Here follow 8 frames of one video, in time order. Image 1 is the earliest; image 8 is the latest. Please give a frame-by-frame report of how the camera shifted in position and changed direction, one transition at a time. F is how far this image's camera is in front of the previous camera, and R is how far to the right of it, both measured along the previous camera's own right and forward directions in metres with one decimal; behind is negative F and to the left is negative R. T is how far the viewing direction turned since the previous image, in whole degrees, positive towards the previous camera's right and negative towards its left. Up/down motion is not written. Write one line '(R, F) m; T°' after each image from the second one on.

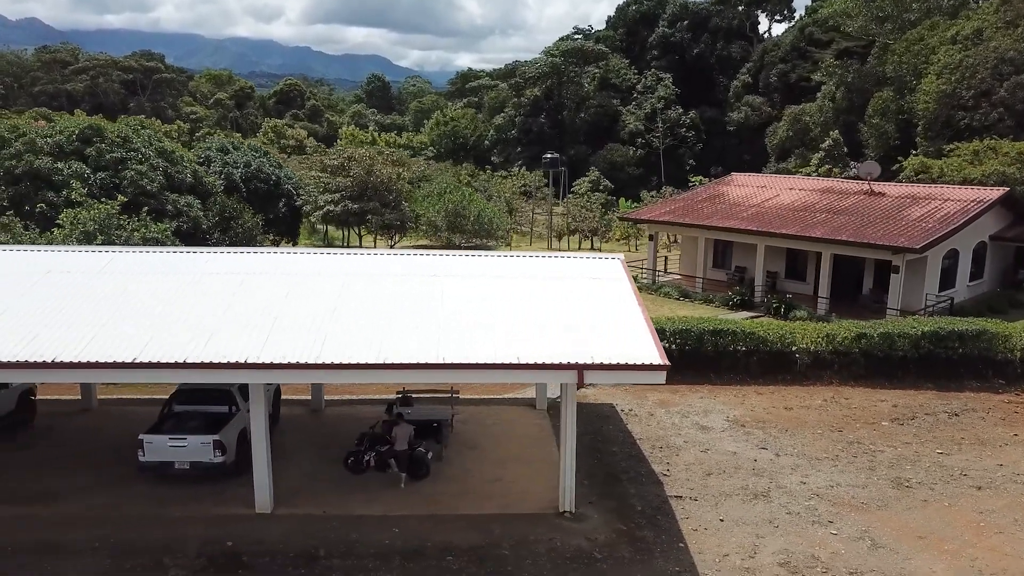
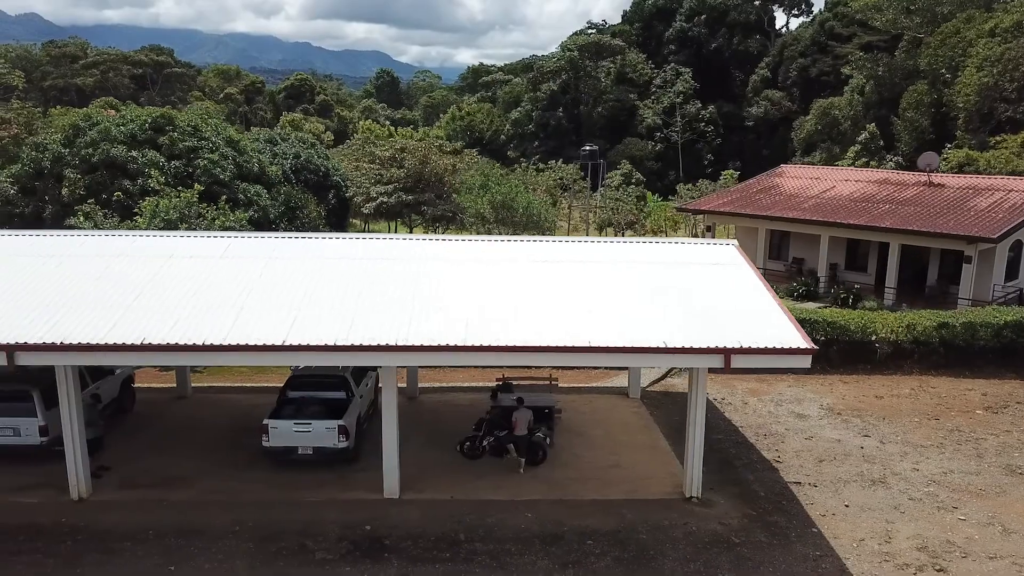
(-1.6, 0.0) m; 0°
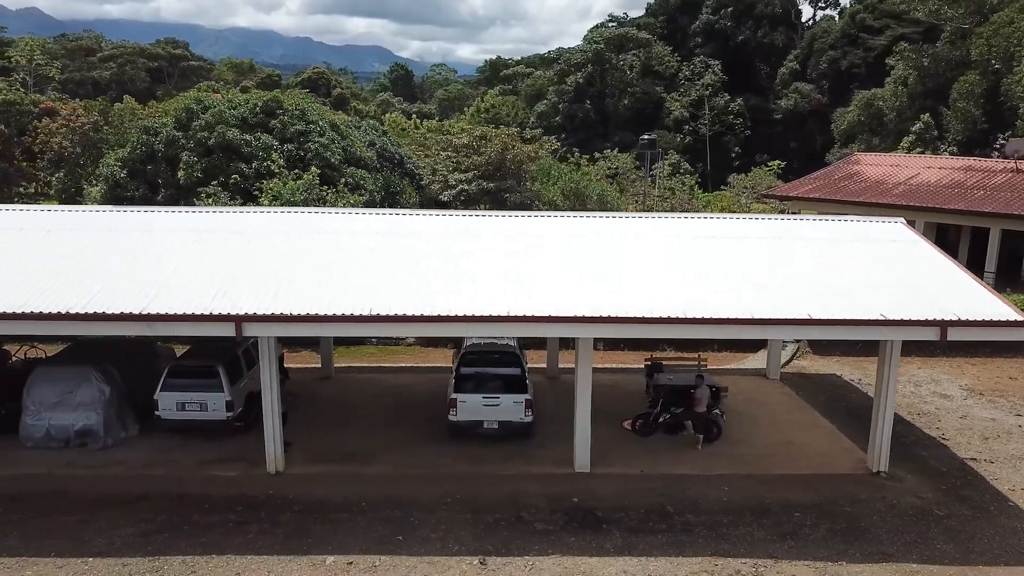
(-2.4, 0.0) m; 0°
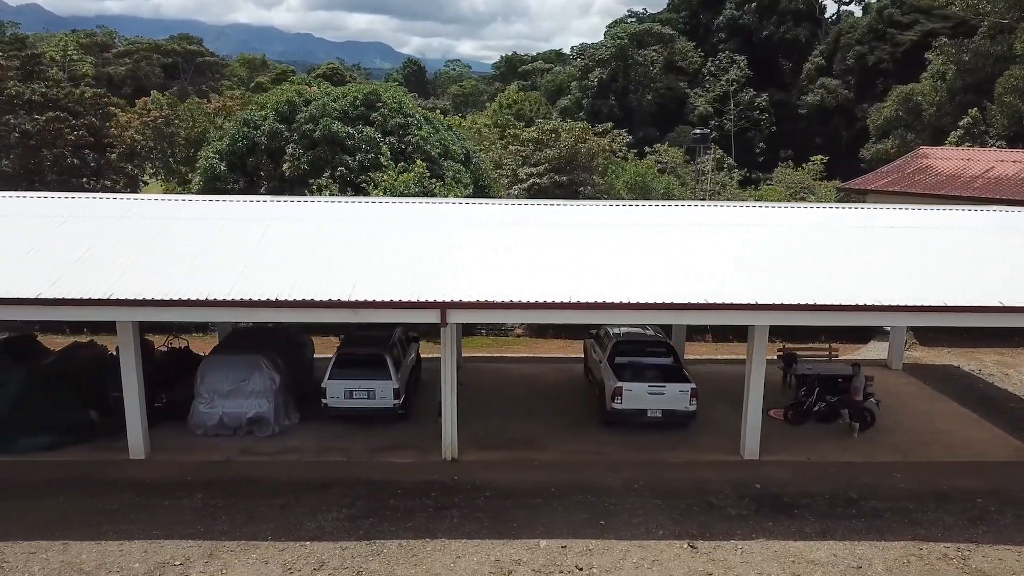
(-2.2, -0.1) m; 0°
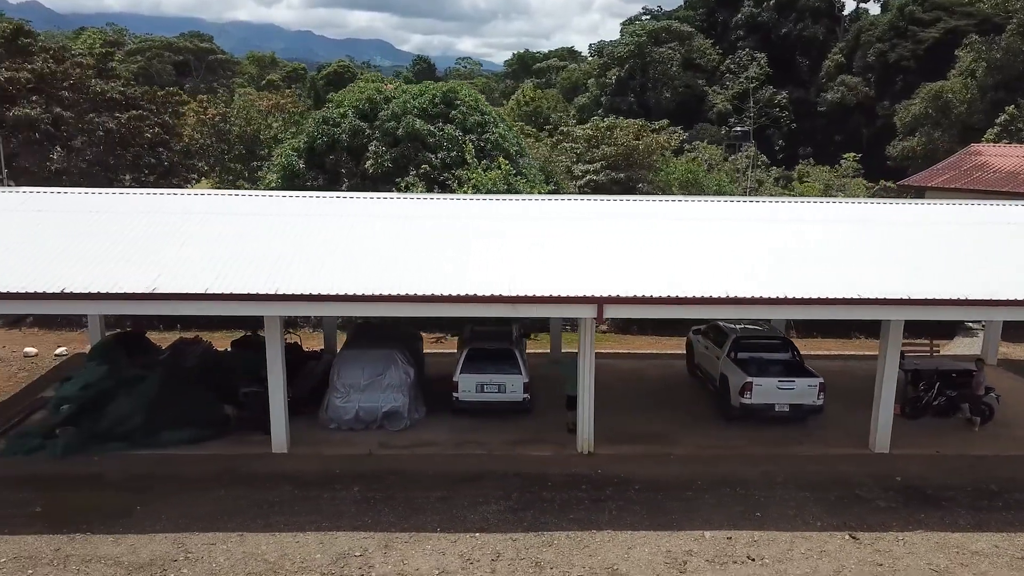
(-1.7, -0.1) m; 0°
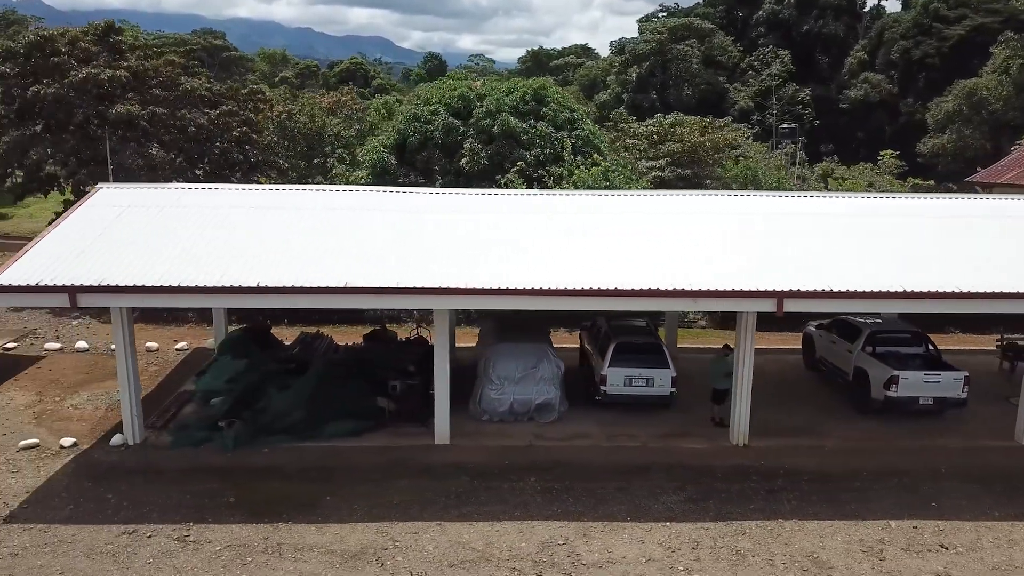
(-2.0, -0.2) m; 0°
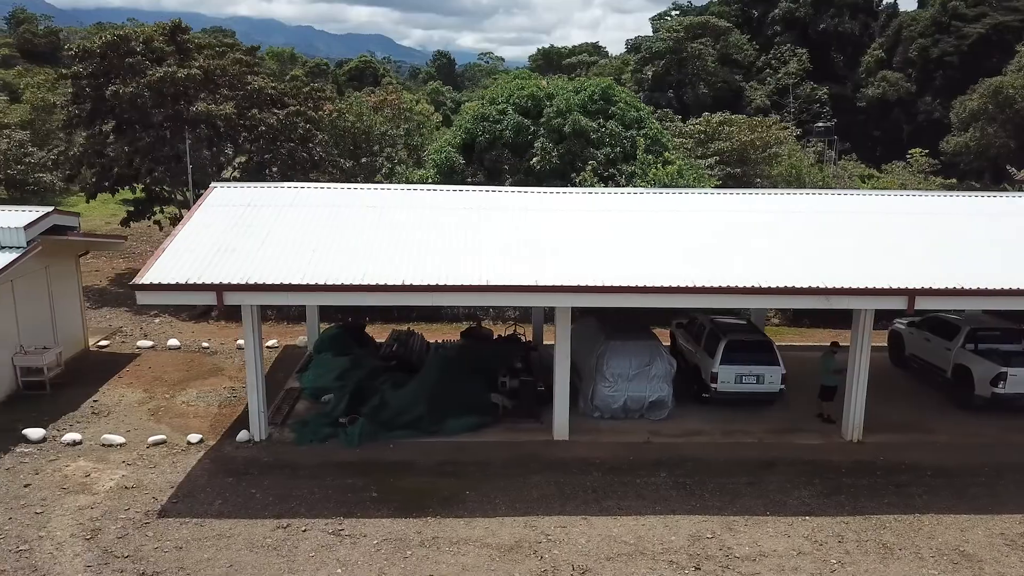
(-1.5, -0.1) m; 0°
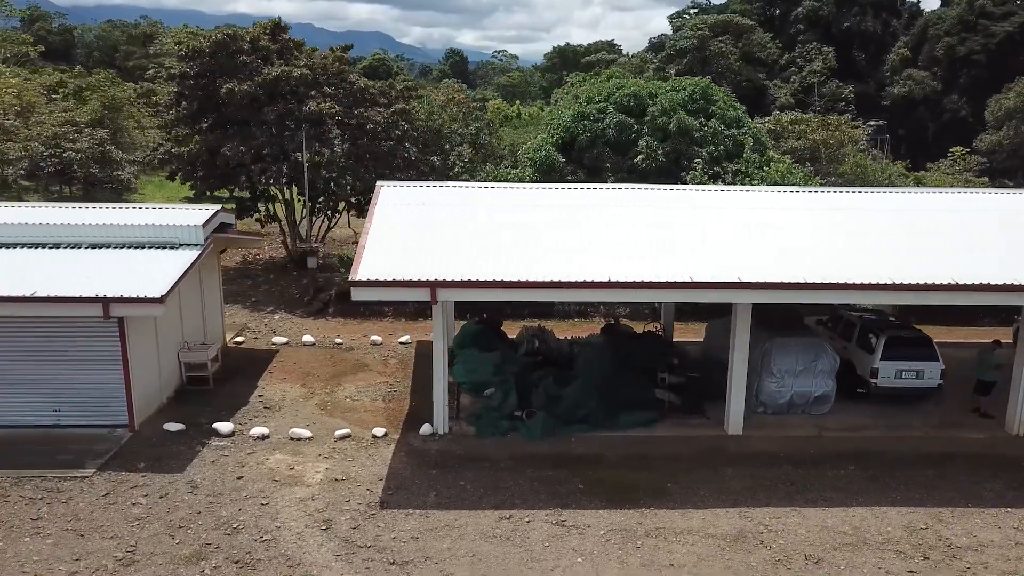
(-2.3, -0.2) m; 0°
